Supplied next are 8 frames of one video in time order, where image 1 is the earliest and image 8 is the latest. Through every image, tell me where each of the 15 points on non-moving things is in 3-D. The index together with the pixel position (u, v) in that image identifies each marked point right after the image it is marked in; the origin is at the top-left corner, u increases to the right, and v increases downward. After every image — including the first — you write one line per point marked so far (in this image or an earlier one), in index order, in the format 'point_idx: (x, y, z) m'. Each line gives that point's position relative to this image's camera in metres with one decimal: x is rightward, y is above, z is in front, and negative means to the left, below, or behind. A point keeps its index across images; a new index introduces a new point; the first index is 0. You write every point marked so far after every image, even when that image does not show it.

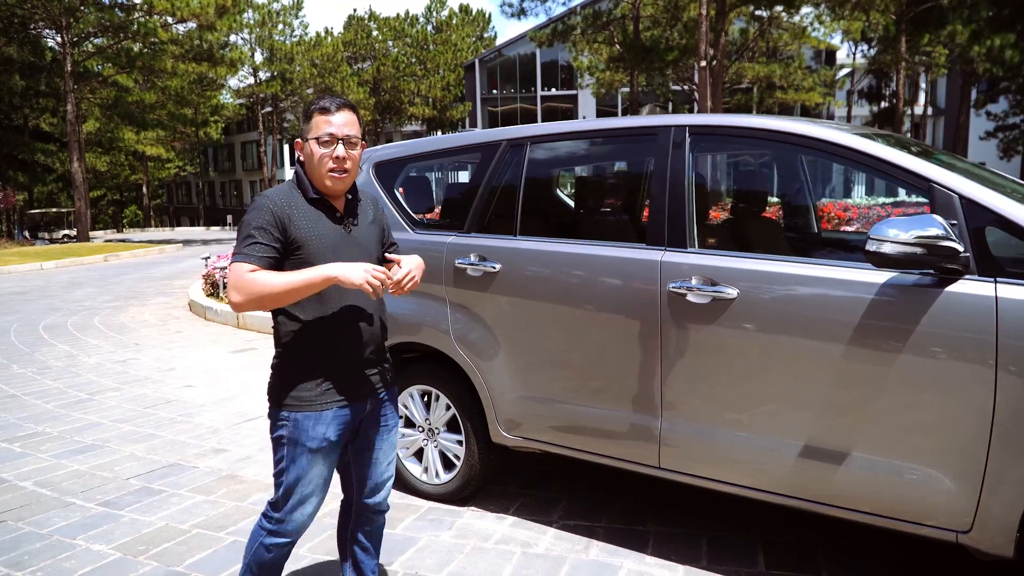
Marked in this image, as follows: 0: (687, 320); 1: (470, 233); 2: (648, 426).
0: (+0.7, -0.1, +3.1) m
1: (-0.2, +0.3, +3.9) m
2: (+0.6, -0.6, +3.3) m
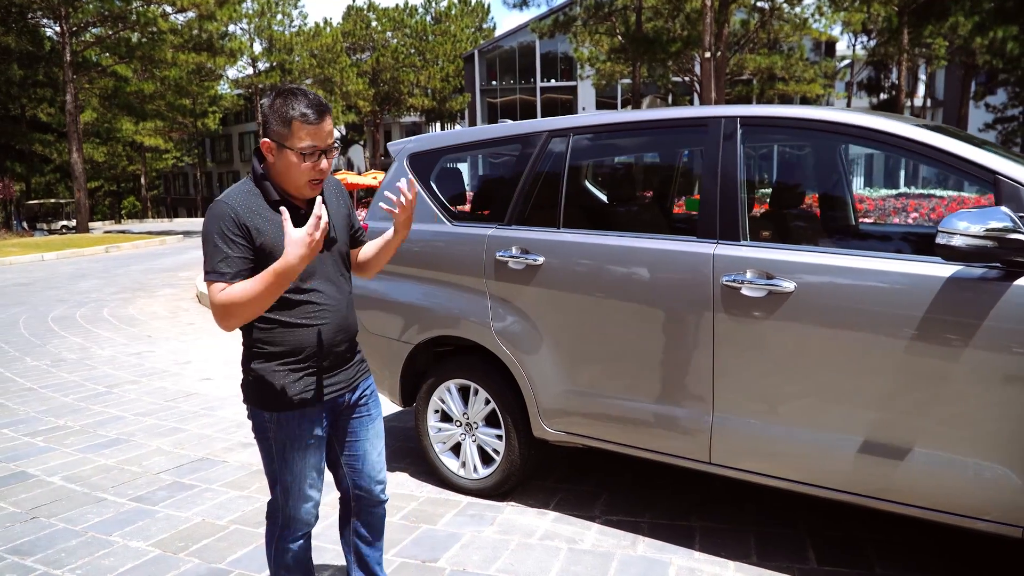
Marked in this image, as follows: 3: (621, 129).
0: (+1.0, -0.1, +3.1) m
1: (0.0, +0.3, +3.8) m
2: (+0.8, -0.6, +3.2) m
3: (+0.6, +0.8, +3.6) m
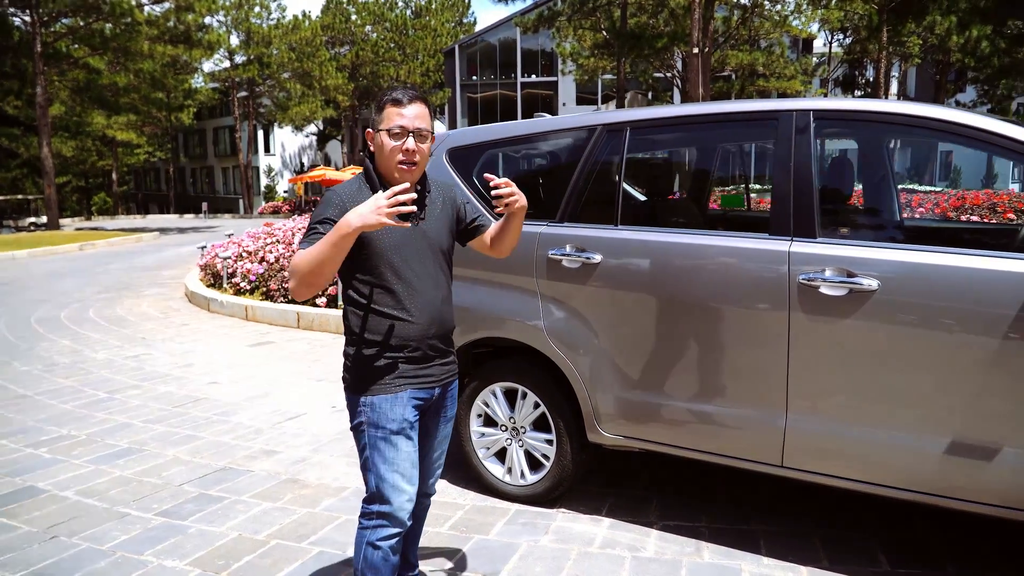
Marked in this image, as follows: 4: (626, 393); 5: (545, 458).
0: (+1.2, -0.1, +2.9) m
1: (+0.3, +0.3, +3.7) m
2: (+1.1, -0.6, +3.1) m
3: (+0.8, +0.8, +3.4) m
4: (+0.5, -0.5, +3.4) m
5: (+0.2, -0.8, +3.7) m
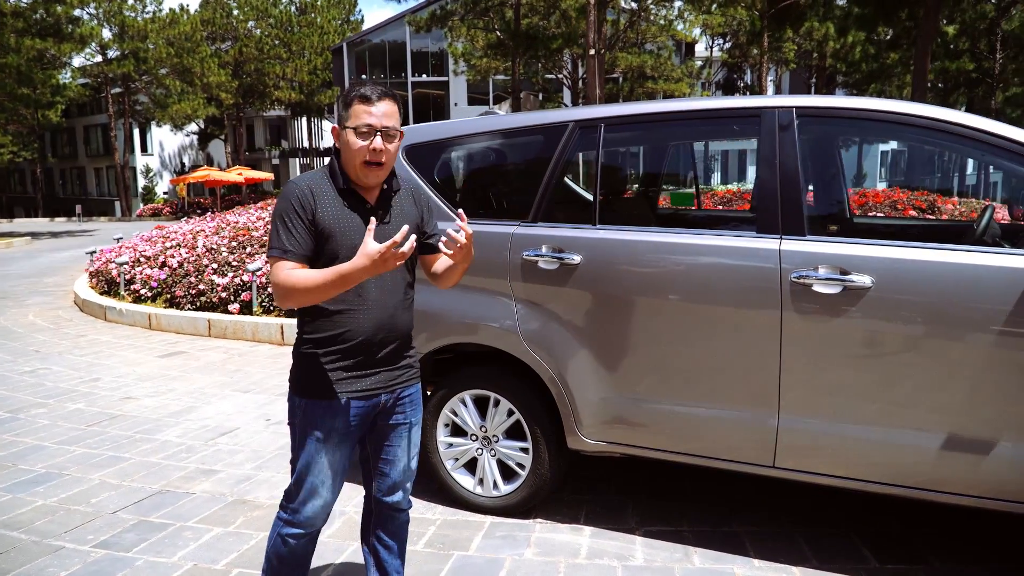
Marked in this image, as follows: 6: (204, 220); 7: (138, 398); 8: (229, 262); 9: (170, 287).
0: (+1.2, -0.1, +3.0) m
1: (+0.1, +0.3, +3.6) m
2: (+1.0, -0.5, +3.1) m
3: (+0.7, +0.8, +3.4) m
4: (+0.4, -0.5, +3.4) m
5: (0.0, -0.8, +3.6) m
6: (-5.2, +1.1, +12.9) m
7: (-2.9, -0.9, +6.0) m
8: (-3.4, +0.3, +9.3) m
9: (-4.3, 0.0, +9.6) m
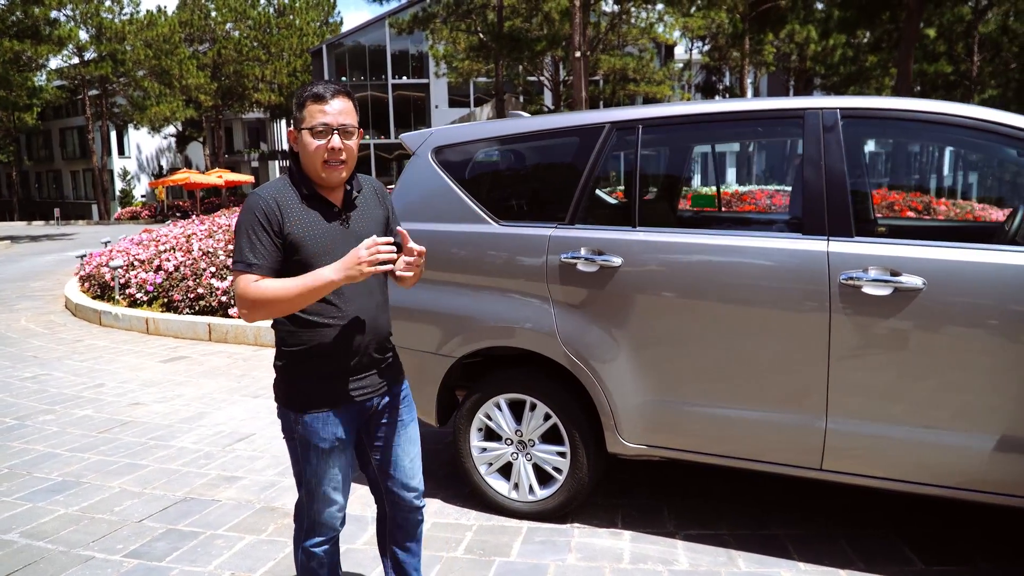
0: (+1.4, -0.1, +3.0) m
1: (+0.3, +0.3, +3.6) m
2: (+1.2, -0.5, +3.1) m
3: (+0.8, +0.8, +3.4) m
4: (+0.6, -0.5, +3.3) m
5: (+0.2, -0.9, +3.6) m
6: (-5.3, +1.1, +12.7) m
7: (-2.8, -0.9, +5.9) m
8: (-3.4, +0.3, +9.2) m
9: (-4.2, 0.0, +9.4) m
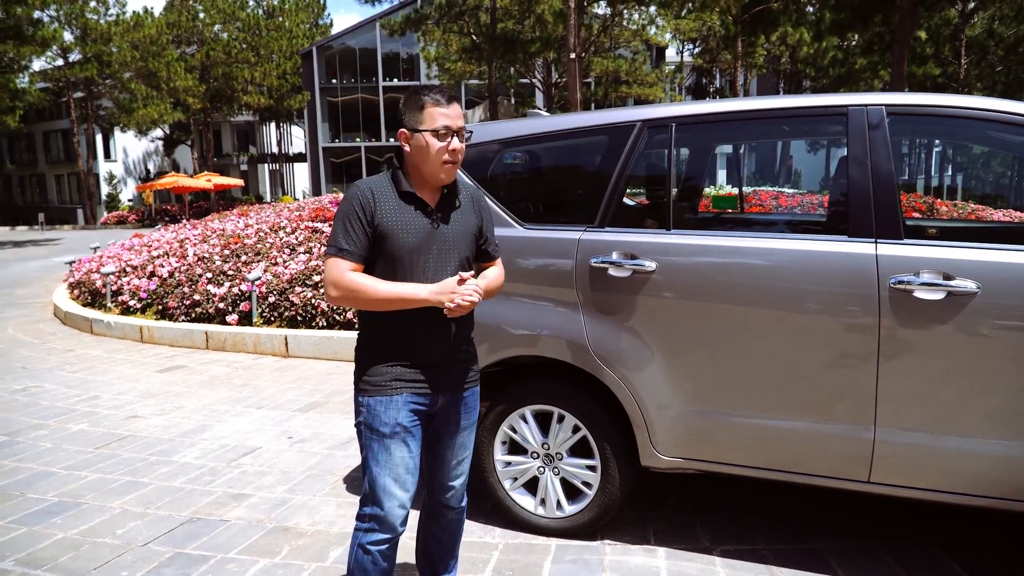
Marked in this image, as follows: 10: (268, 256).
0: (+1.5, -0.1, +2.8) m
1: (+0.4, +0.3, +3.4) m
2: (+1.3, -0.6, +3.0) m
3: (+1.0, +0.7, +3.3) m
4: (+0.7, -0.5, +3.2) m
5: (+0.3, -0.9, +3.4) m
6: (-5.3, +1.0, +12.5) m
7: (-2.7, -1.0, +5.7) m
8: (-3.3, +0.2, +9.0) m
9: (-4.2, -0.1, +9.2) m
10: (-2.9, +0.4, +9.2) m
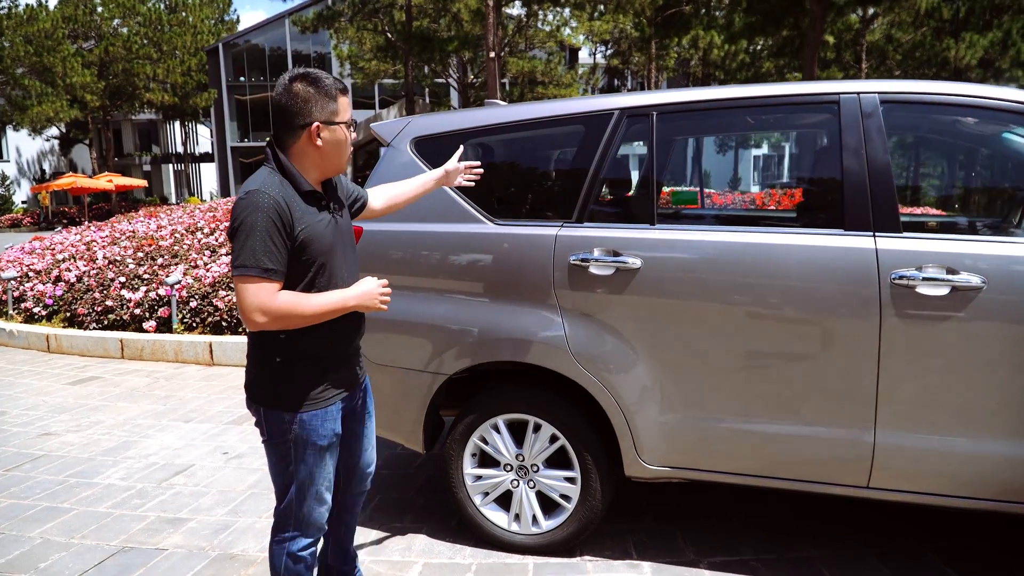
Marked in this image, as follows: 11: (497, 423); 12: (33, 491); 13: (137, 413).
0: (+1.4, -0.1, +2.8) m
1: (+0.3, +0.3, +3.2) m
2: (+1.2, -0.5, +2.9) m
3: (+0.8, +0.7, +3.2) m
4: (+0.6, -0.5, +3.0) m
5: (+0.2, -0.9, +3.2) m
6: (-6.4, +0.9, +11.6) m
7: (-3.1, -1.0, +5.2) m
8: (-4.1, +0.1, +8.3) m
9: (-4.9, -0.2, +8.5) m
10: (-3.6, +0.3, +8.6) m
11: (-0.1, -0.6, +3.3) m
12: (-2.6, -1.1, +4.2) m
13: (-2.8, -0.9, +5.6) m
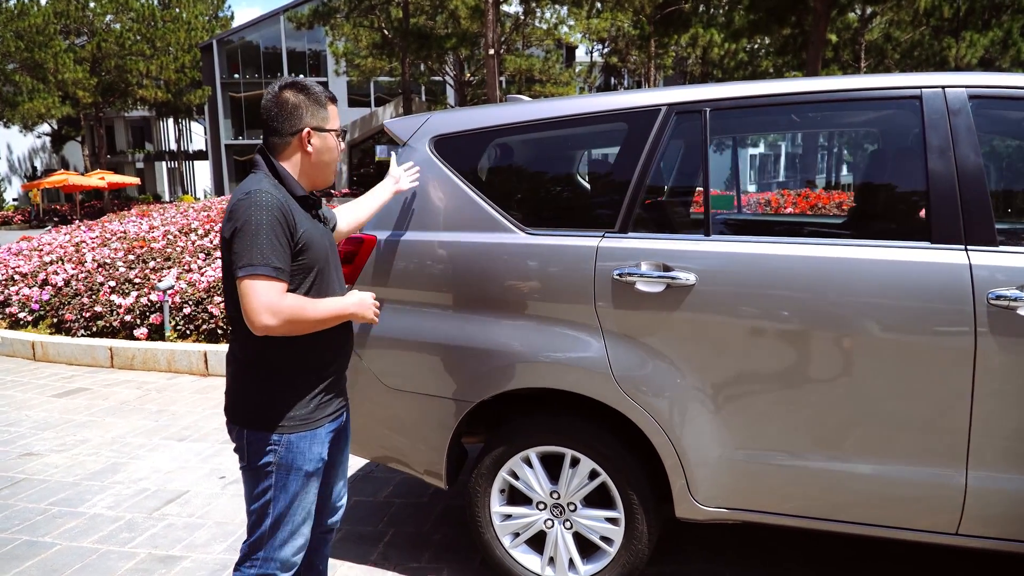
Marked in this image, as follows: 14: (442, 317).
0: (+1.5, -0.2, +2.4) m
1: (+0.4, +0.2, +2.9) m
2: (+1.4, -0.6, +2.5) m
3: (+1.0, +0.7, +2.8) m
4: (+0.8, -0.6, +2.7) m
5: (+0.3, -0.9, +2.9) m
6: (-6.3, +0.8, +11.2) m
7: (-3.0, -1.1, +4.8) m
8: (-4.0, +0.1, +8.0) m
9: (-4.8, -0.2, +8.1) m
10: (-3.6, +0.3, +8.2) m
11: (+0.1, -0.6, +2.9) m
12: (-2.5, -1.2, +3.8) m
13: (-2.6, -1.0, +5.3) m
14: (-0.3, -0.1, +3.0) m
